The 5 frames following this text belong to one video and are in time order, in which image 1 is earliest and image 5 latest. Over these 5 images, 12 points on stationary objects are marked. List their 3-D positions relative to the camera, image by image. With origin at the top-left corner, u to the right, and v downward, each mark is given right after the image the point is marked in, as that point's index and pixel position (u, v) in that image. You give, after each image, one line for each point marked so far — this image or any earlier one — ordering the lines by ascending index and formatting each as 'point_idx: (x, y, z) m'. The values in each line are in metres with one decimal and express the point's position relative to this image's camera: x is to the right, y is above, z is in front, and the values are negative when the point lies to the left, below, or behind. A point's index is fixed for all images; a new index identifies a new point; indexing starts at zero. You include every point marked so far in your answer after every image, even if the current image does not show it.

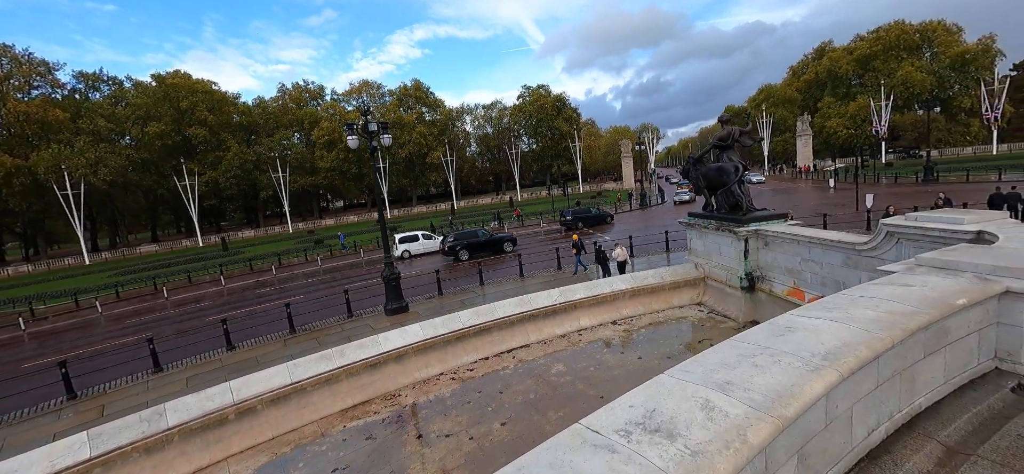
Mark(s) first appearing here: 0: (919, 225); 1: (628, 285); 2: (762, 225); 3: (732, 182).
0: (+5.3, +0.2, +5.7) m
1: (+2.9, -1.2, +10.6) m
2: (+5.4, +0.2, +9.4) m
3: (+5.0, +1.2, +9.9) m
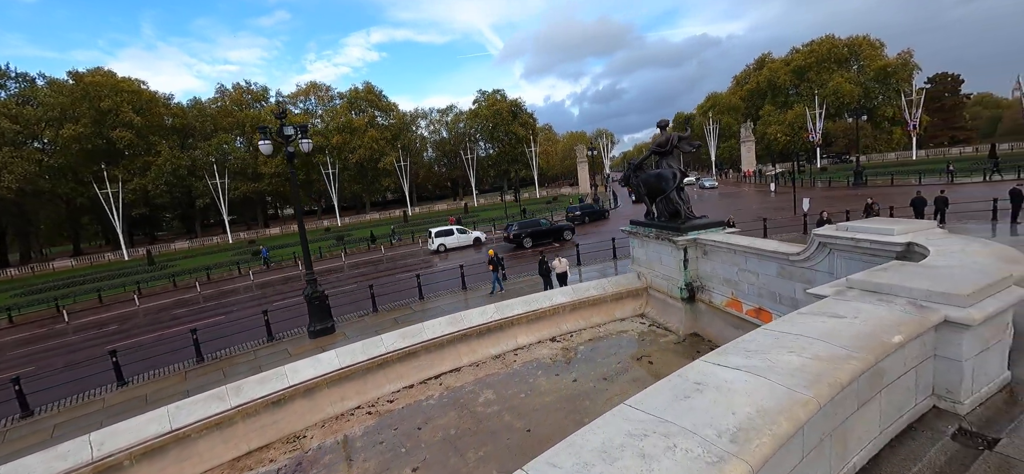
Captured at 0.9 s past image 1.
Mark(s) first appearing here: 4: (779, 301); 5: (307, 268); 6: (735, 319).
0: (+4.2, 0.0, +5.5) m
1: (+1.3, -1.4, +10.1) m
2: (+3.9, +0.1, +9.1) m
3: (+3.5, +1.0, +9.6) m
4: (+4.3, -1.0, +7.0) m
5: (-5.6, -0.9, +11.7) m
6: (+4.2, -1.5, +8.2) m
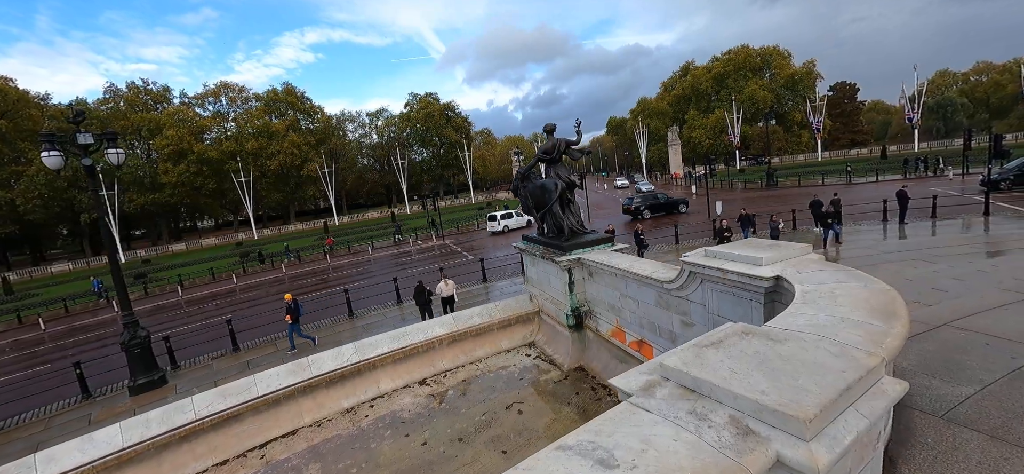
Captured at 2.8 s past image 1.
0: (+2.0, -0.3, +4.4) m
1: (-1.3, -1.8, +8.6) m
2: (+1.3, -0.3, +8.0) m
3: (+0.8, +0.6, +8.5) m
4: (+2.0, -1.3, +6.0) m
5: (-8.4, -1.5, +9.4) m
6: (+1.8, -1.9, +7.1) m
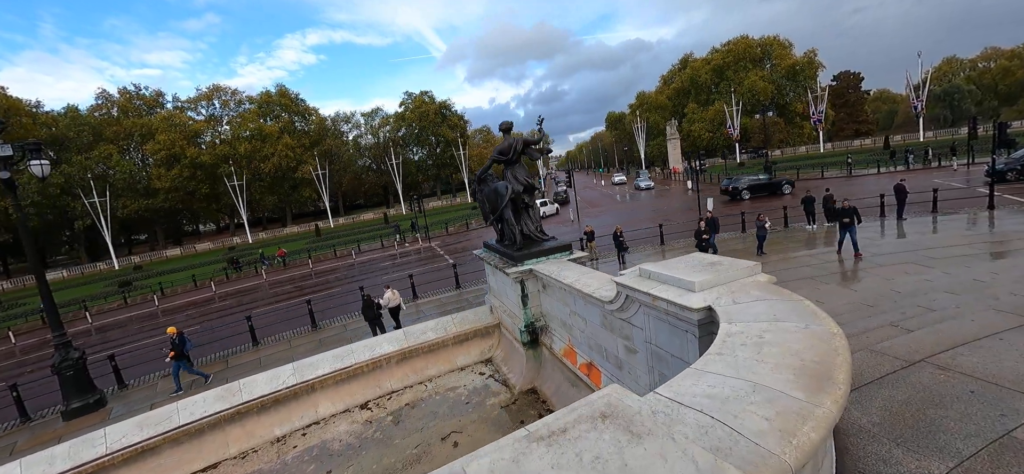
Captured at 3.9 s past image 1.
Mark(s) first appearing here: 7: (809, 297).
0: (+1.1, -0.4, +3.7) m
1: (-2.2, -2.0, +7.9) m
2: (+0.4, -0.4, +7.3) m
3: (-0.1, +0.5, +7.7) m
4: (+1.1, -1.4, +5.3) m
5: (-9.3, -1.8, +8.8) m
6: (+0.9, -2.0, +6.4) m
7: (+4.3, -1.0, +6.4) m
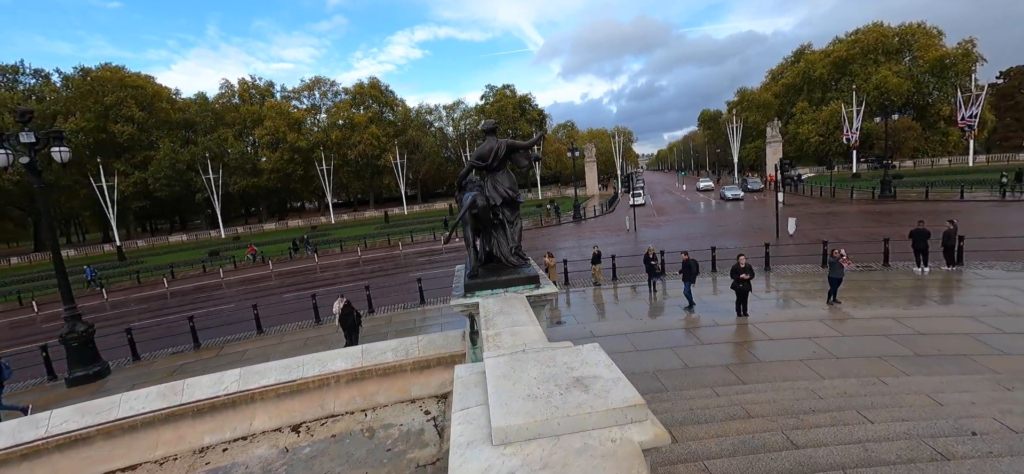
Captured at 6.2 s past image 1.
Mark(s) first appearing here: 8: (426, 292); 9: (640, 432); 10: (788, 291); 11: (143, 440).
0: (-0.2, -0.8, +2.3) m
1: (-2.8, -2.1, +7.1) m
2: (-0.2, -0.8, +5.9) m
3: (-0.6, +0.2, +6.4) m
4: (0.0, -1.9, +3.8) m
5: (-9.5, -1.4, +9.3) m
6: (-0.1, -2.4, +5.0) m
7: (+3.3, -1.7, +4.3) m
8: (-2.5, -1.6, +12.9) m
9: (+0.6, -0.7, +1.9) m
10: (+6.4, -1.2, +10.1) m
11: (-5.5, -3.0, +6.3) m
